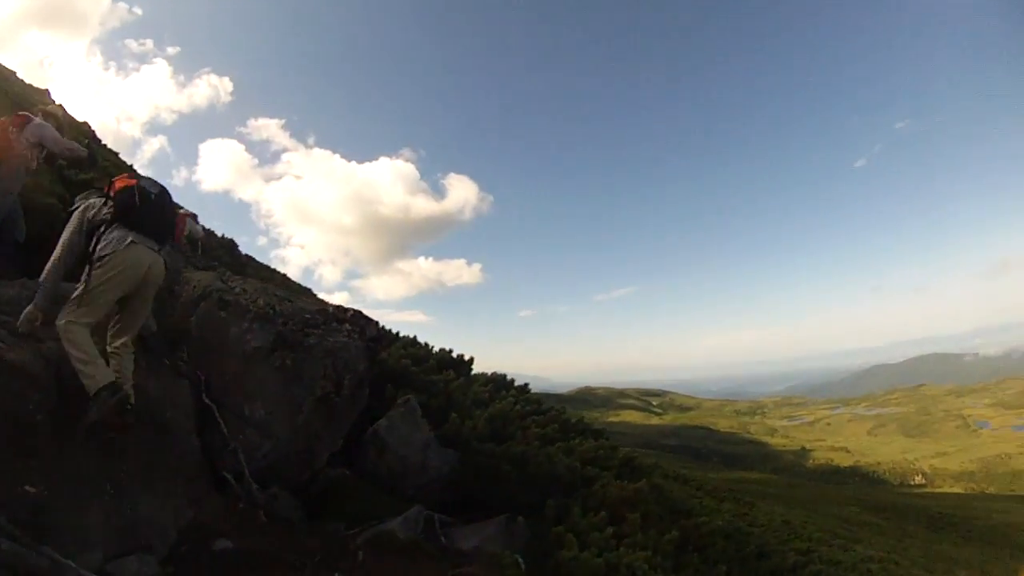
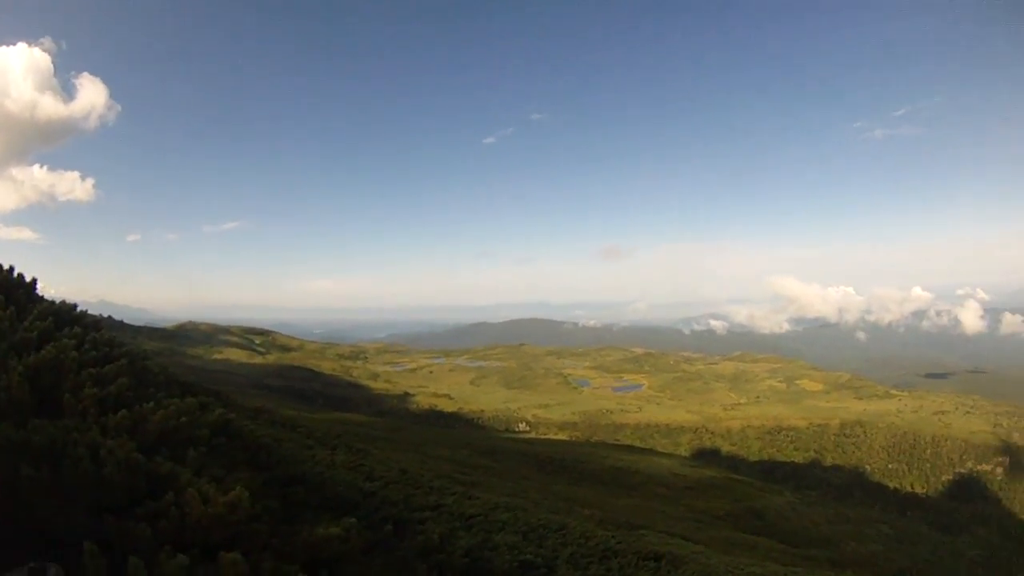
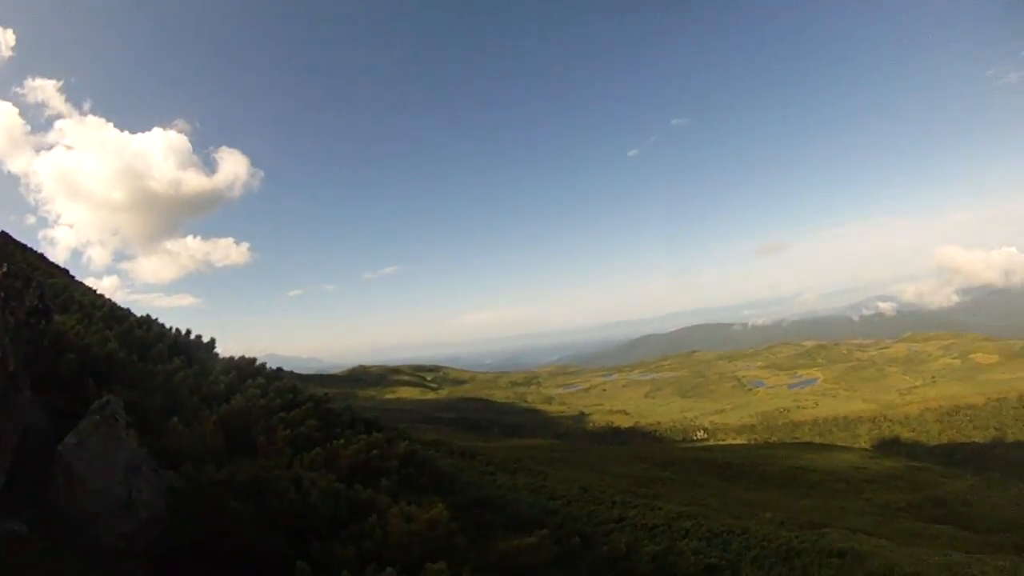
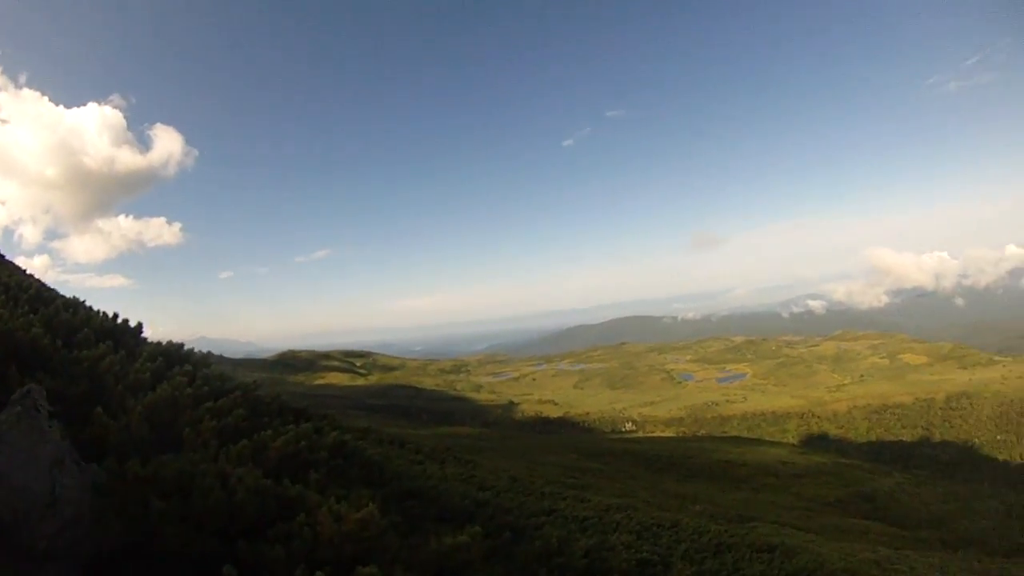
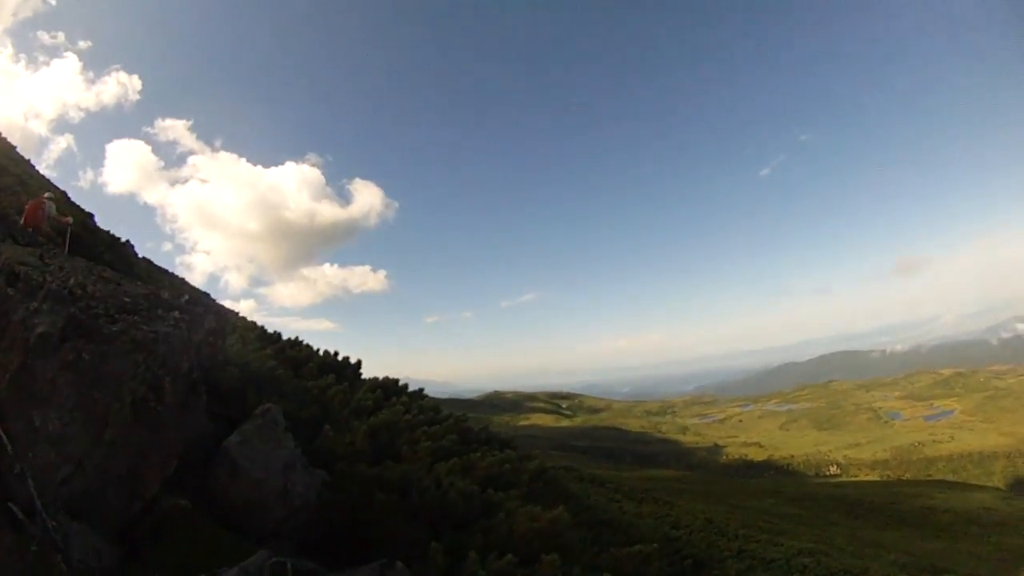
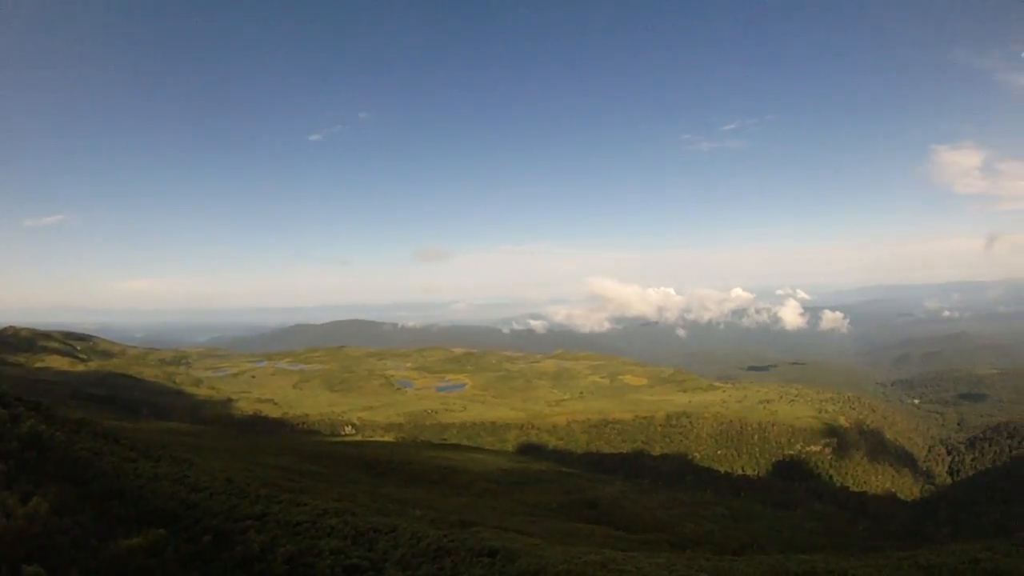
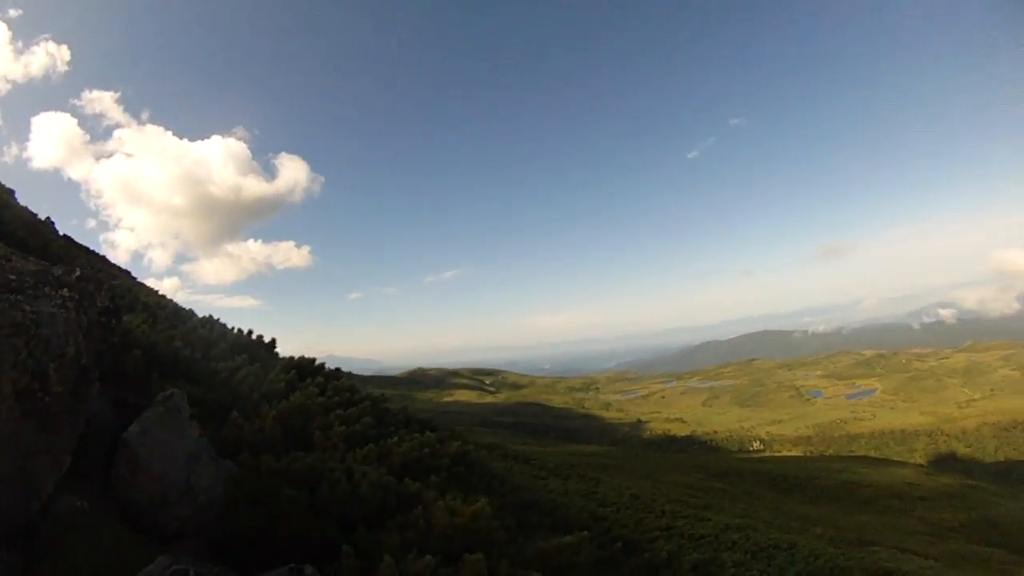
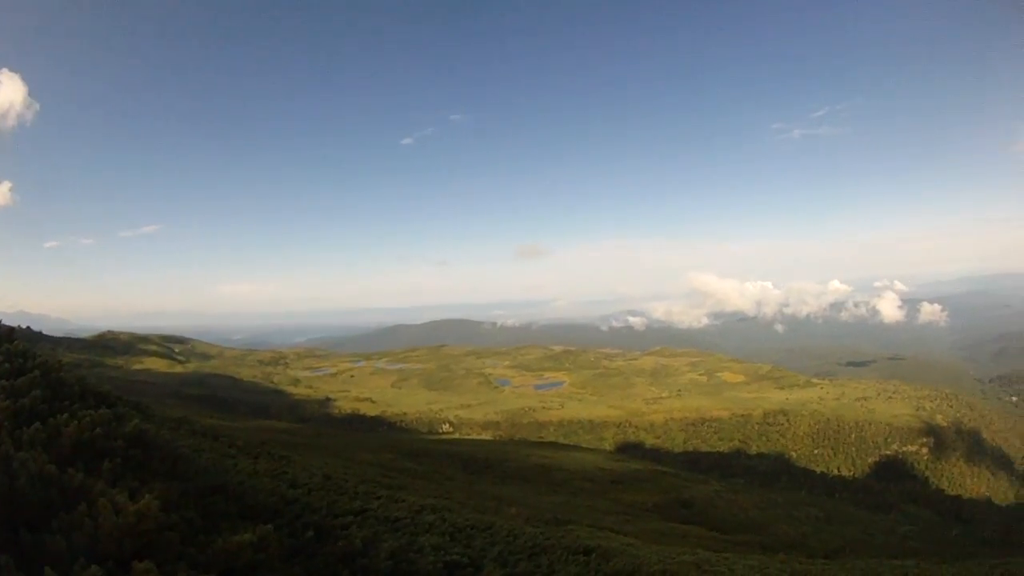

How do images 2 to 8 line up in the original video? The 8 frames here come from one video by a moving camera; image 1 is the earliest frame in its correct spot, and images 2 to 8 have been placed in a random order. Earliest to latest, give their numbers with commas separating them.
5, 7, 3, 4, 2, 8, 6
